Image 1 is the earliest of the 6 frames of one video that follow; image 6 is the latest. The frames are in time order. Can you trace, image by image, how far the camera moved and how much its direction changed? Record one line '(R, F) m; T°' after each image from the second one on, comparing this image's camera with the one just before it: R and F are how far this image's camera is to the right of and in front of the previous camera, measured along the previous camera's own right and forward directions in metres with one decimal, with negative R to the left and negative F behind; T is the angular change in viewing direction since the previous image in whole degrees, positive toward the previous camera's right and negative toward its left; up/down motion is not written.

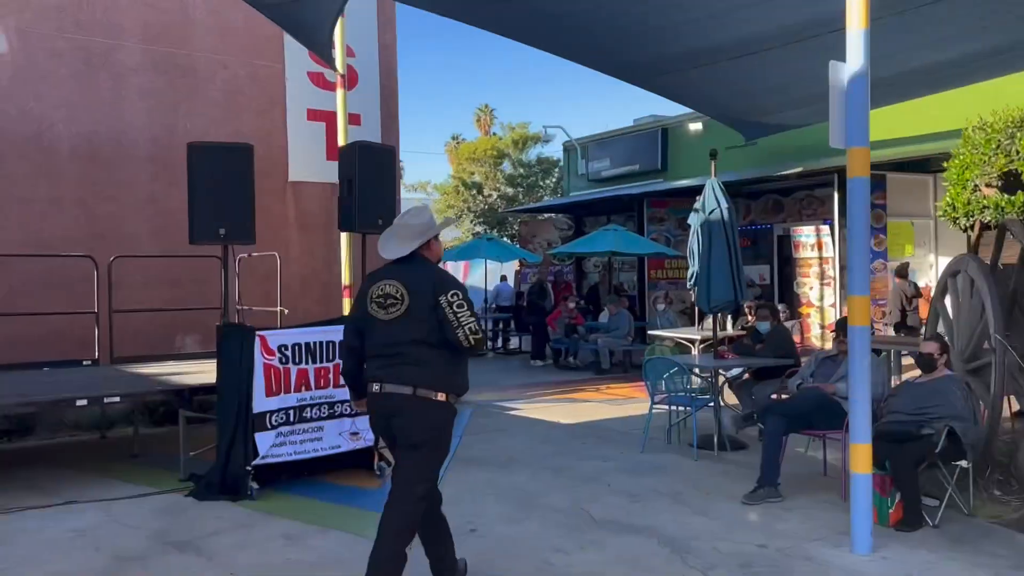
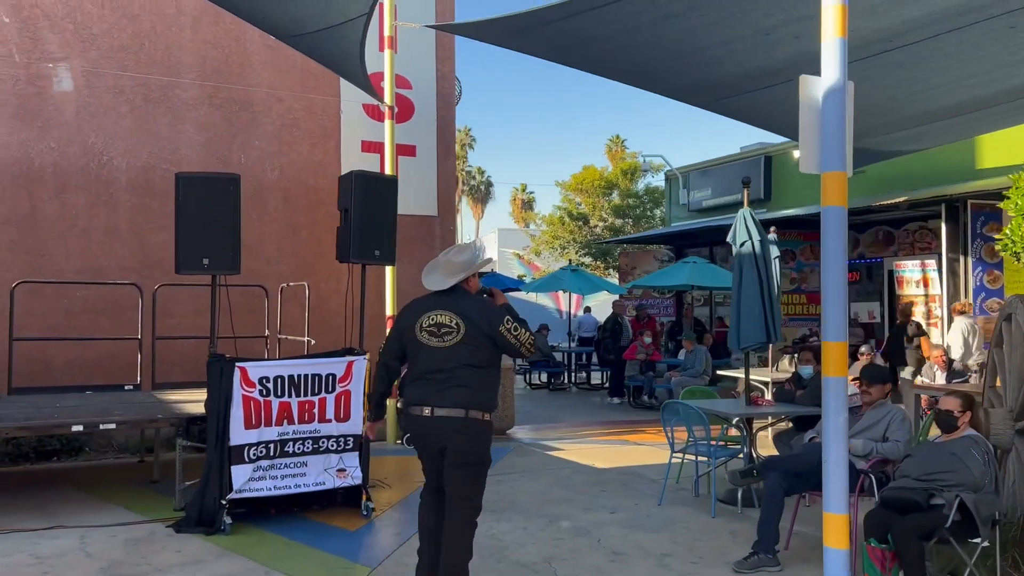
(+0.8, +0.3) m; -9°
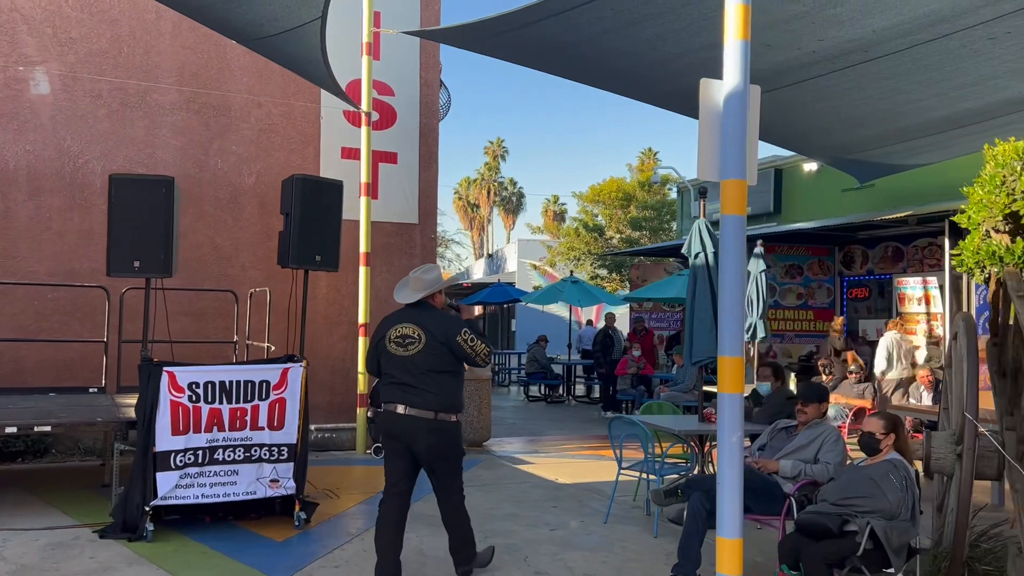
(+0.6, +0.1) m; -2°
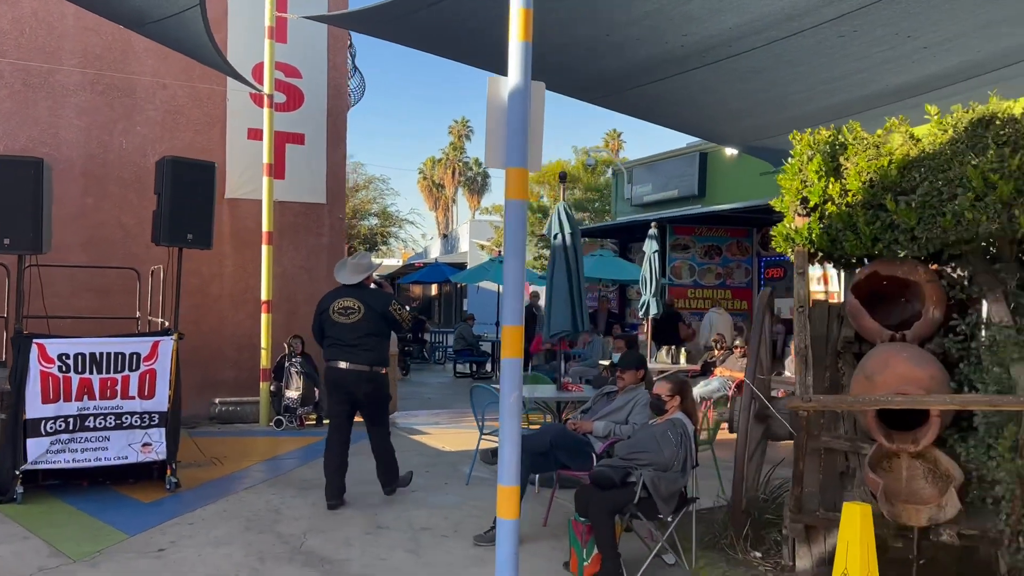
(+0.7, -0.4) m; +2°
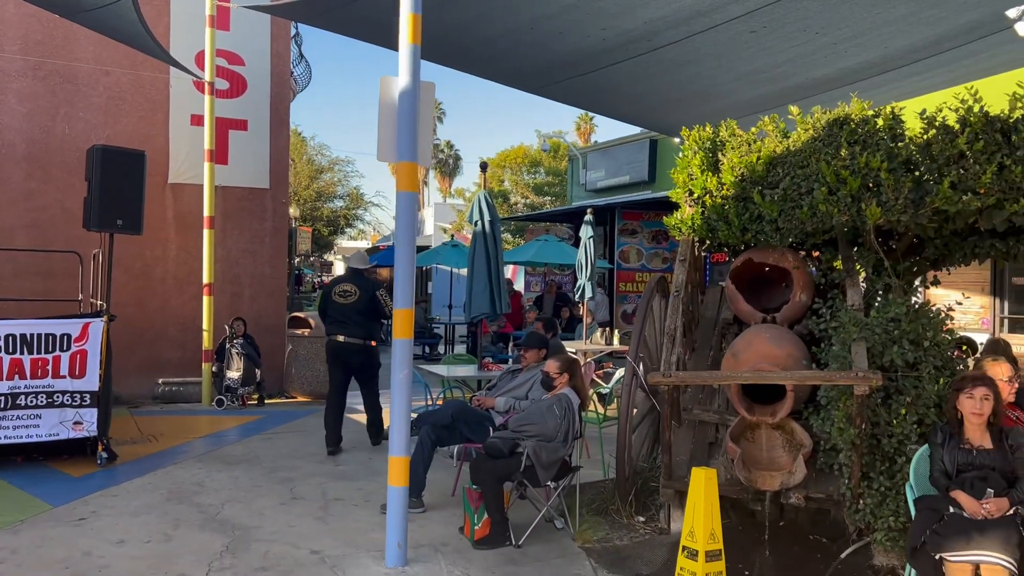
(+0.4, -0.3) m; +2°
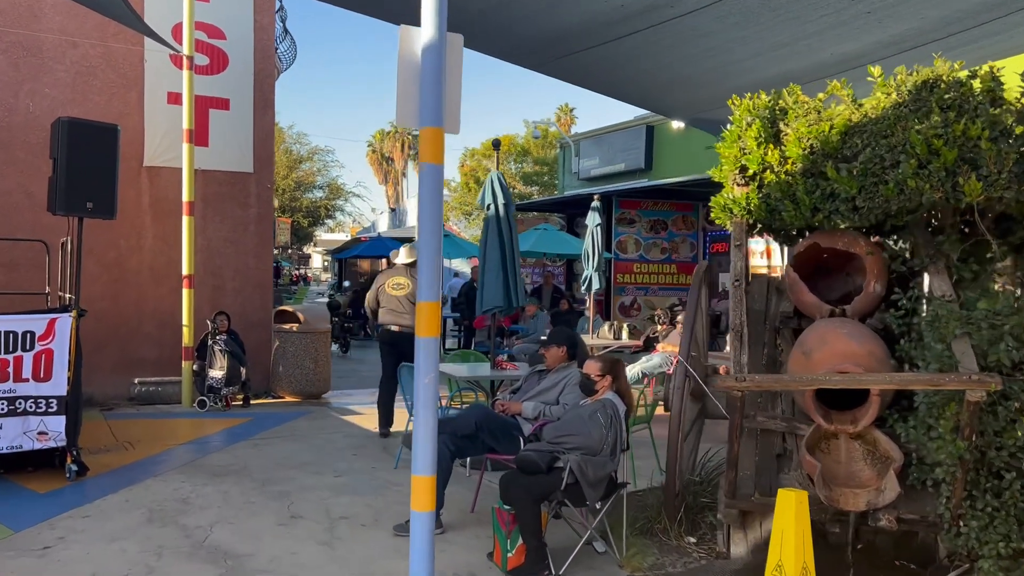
(-0.3, +0.6) m; +1°
